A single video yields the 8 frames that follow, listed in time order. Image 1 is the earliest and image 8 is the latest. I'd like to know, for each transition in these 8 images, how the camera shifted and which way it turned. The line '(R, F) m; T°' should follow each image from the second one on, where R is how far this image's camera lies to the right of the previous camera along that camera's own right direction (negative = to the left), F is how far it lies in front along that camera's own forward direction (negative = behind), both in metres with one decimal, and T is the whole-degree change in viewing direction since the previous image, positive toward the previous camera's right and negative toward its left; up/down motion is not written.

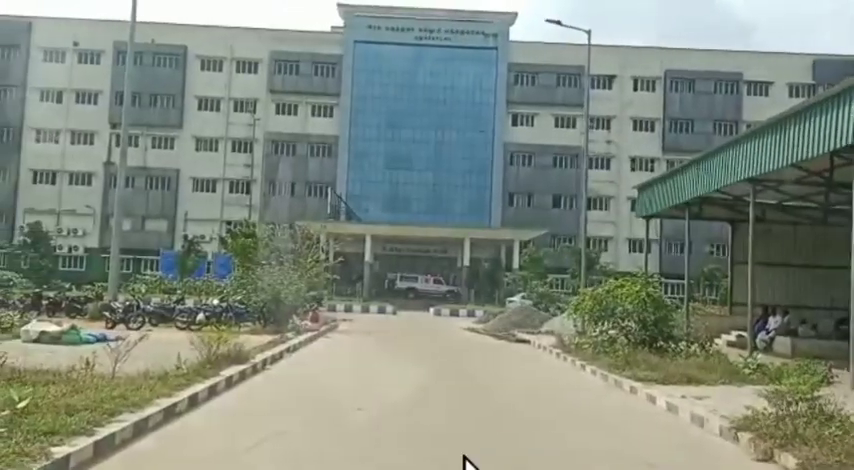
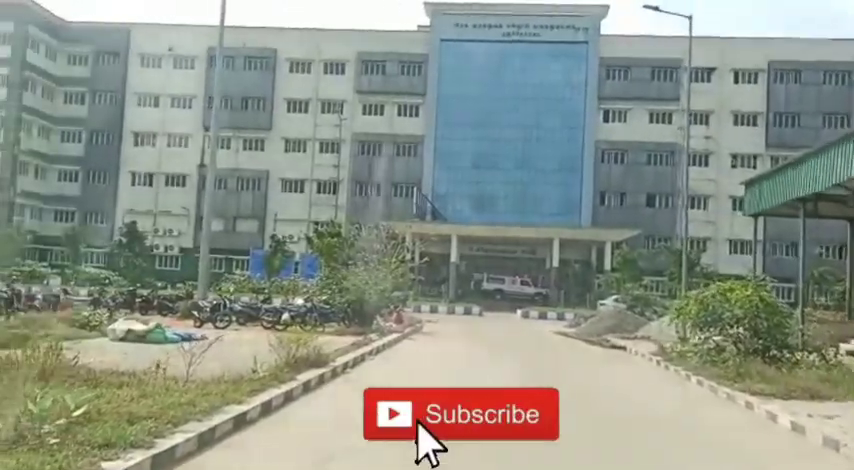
(-0.1, +1.0) m; -6°
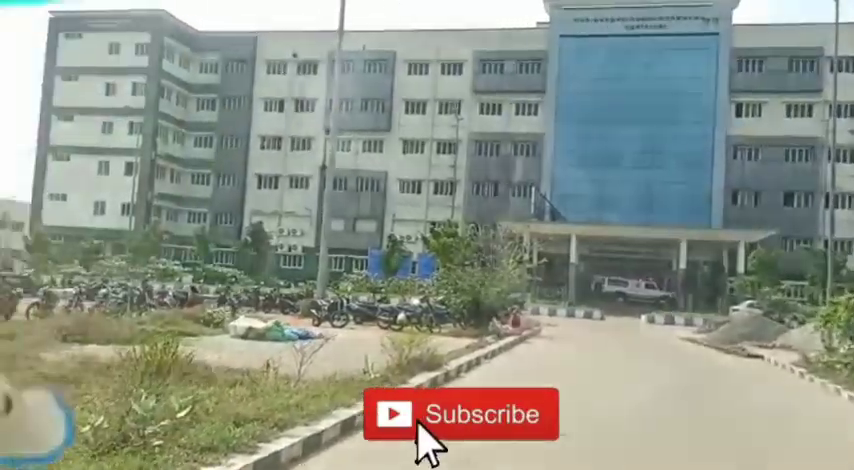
(0.0, +0.6) m; -9°
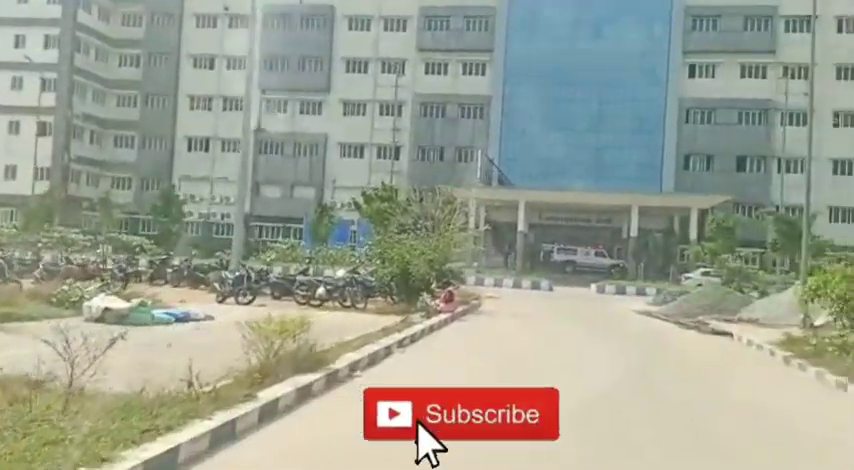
(+0.9, +3.5) m; +4°
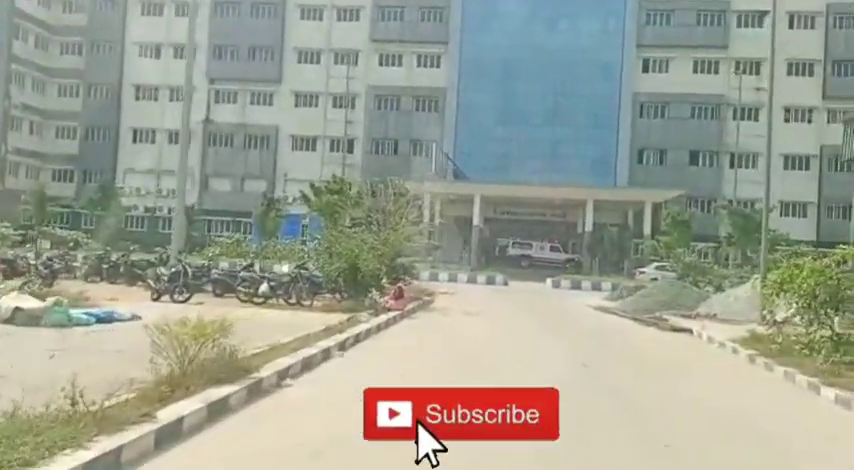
(+0.2, +1.0) m; +3°
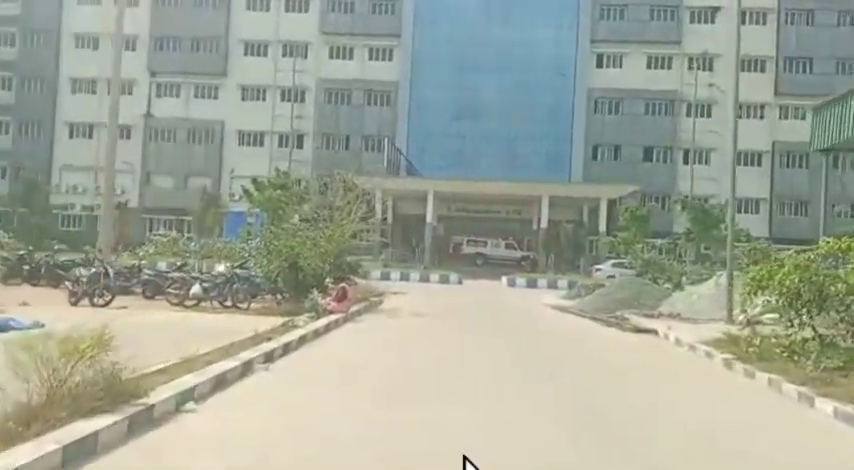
(+0.2, +1.5) m; +3°
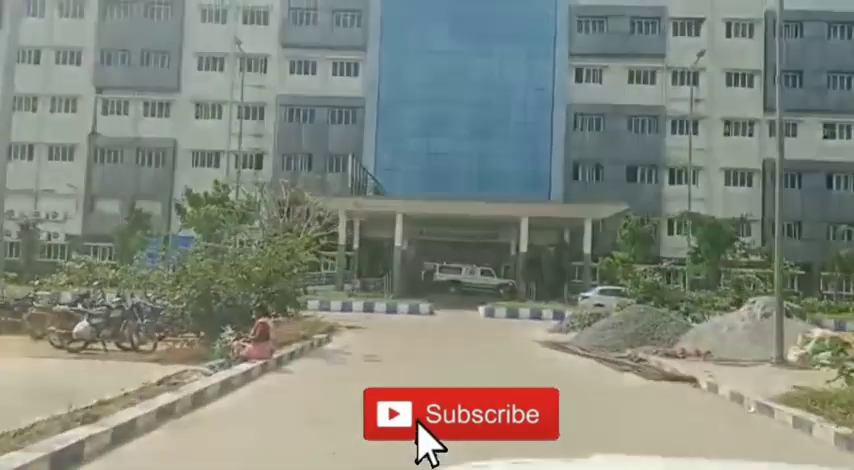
(+0.3, +4.5) m; +2°
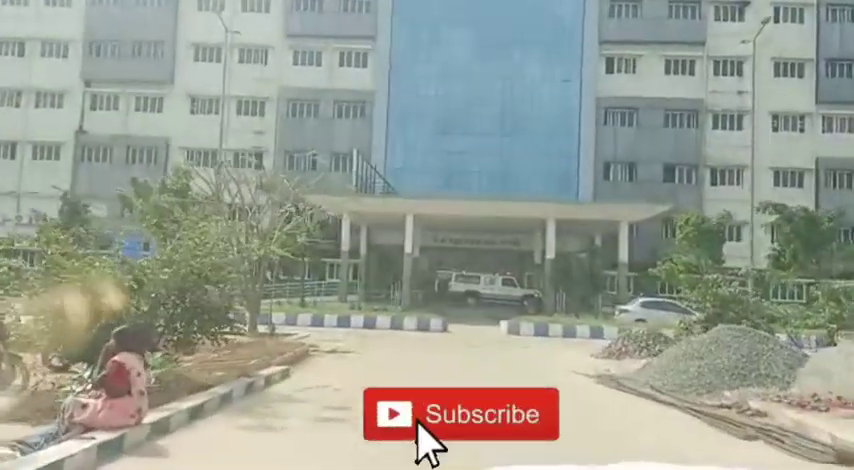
(+0.3, +5.3) m; -1°
